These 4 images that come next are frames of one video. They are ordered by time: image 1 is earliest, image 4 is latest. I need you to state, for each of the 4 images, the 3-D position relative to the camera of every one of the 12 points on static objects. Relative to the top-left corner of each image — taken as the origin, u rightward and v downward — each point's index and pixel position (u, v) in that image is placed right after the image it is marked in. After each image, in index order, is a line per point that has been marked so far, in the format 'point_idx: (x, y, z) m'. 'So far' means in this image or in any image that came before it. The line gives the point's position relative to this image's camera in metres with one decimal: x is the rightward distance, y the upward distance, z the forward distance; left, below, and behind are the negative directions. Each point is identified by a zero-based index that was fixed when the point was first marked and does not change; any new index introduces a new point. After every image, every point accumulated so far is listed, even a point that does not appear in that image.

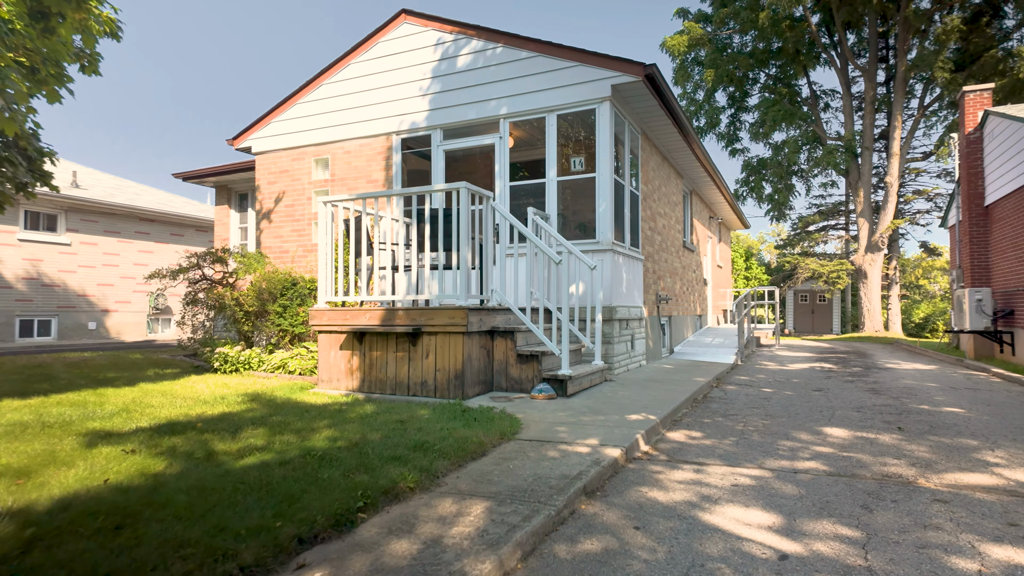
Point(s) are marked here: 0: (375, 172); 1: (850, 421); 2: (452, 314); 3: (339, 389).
0: (-1.9, +1.6, +8.4) m
1: (+2.7, -1.1, +4.8) m
2: (-0.5, -0.2, +5.2) m
3: (-1.7, -1.0, +5.9) m
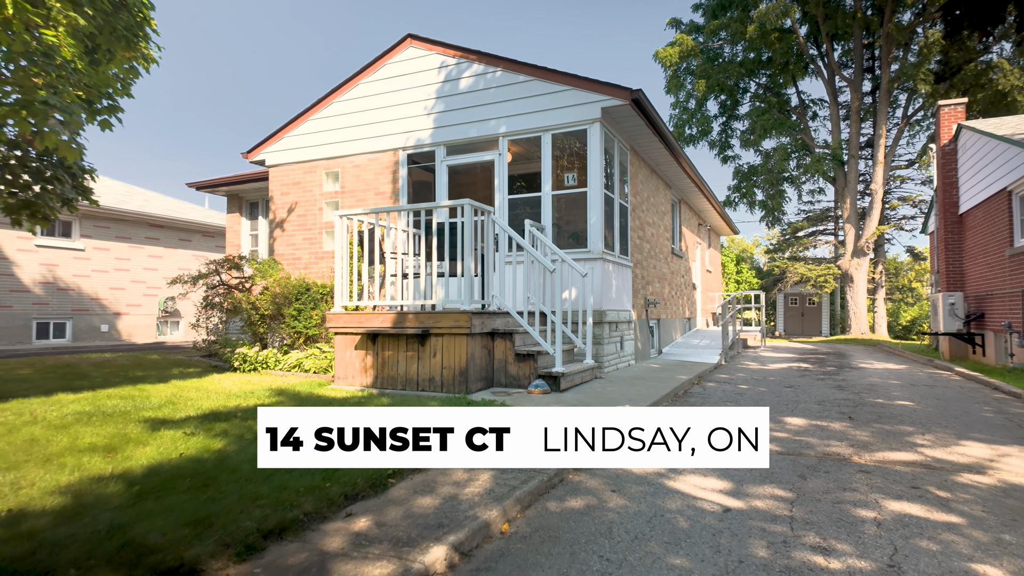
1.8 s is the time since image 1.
0: (-2.0, +1.5, +9.0) m
1: (+2.7, -1.1, +5.4) m
2: (-0.5, -0.3, +5.8) m
3: (-1.7, -1.0, +6.5) m
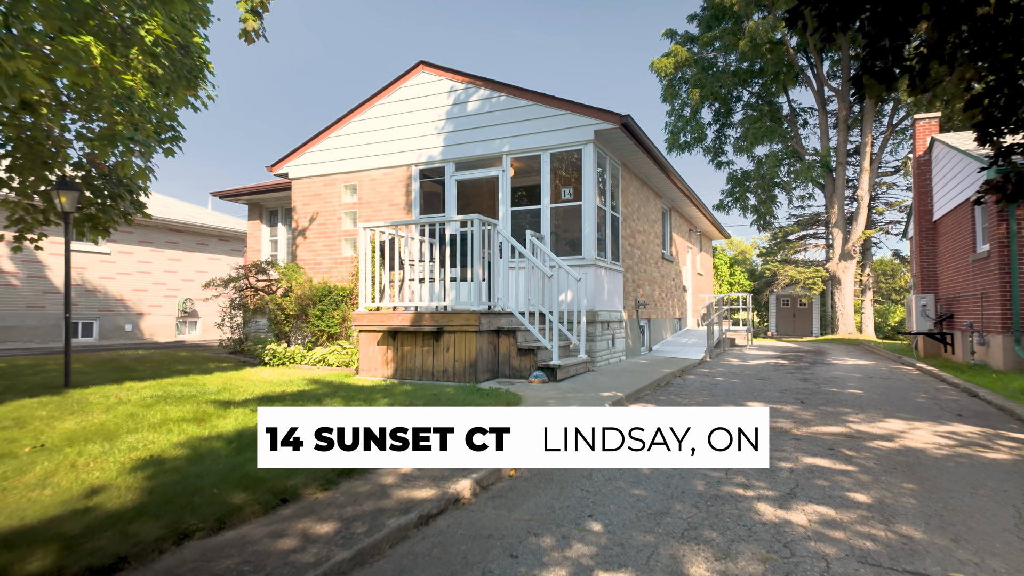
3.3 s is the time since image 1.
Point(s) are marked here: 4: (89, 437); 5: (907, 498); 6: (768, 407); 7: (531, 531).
0: (-1.9, +1.5, +9.9) m
1: (+2.8, -1.2, +6.3) m
2: (-0.5, -0.3, +6.7) m
3: (-1.7, -1.1, +7.4) m
4: (-2.8, -1.0, +3.9) m
5: (+2.1, -1.1, +3.1) m
6: (+2.5, -1.2, +5.8) m
7: (+0.1, -1.1, +2.7) m
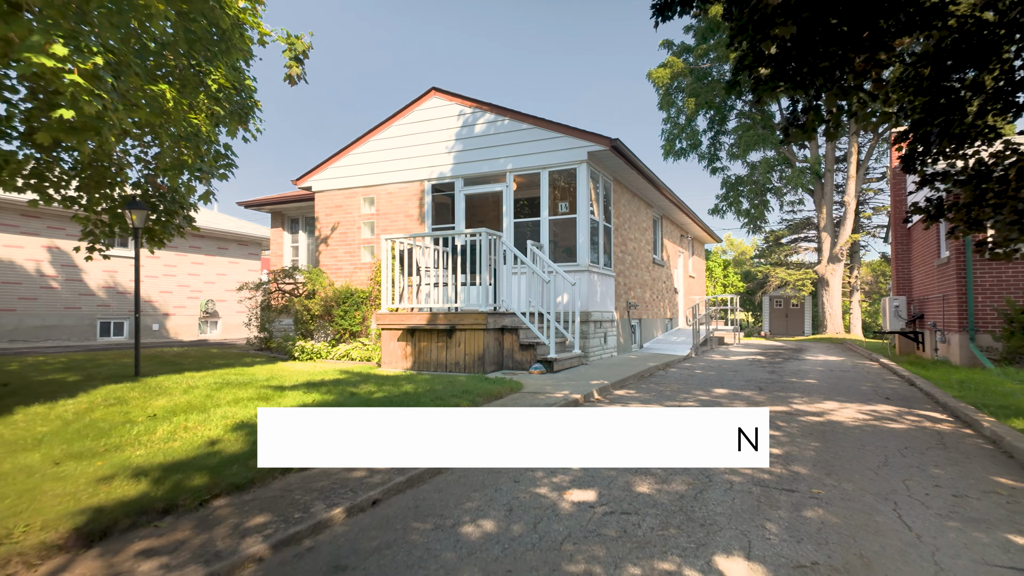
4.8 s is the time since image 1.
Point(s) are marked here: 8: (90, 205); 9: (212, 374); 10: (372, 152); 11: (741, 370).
0: (-1.9, +1.5, +11.0) m
1: (+2.8, -1.2, +7.4) m
2: (-0.5, -0.4, +7.8) m
3: (-1.6, -1.1, +8.4) m
4: (-2.8, -1.0, +5.0) m
5: (+2.1, -1.1, +4.2) m
6: (+2.5, -1.2, +6.8) m
7: (+0.1, -1.2, +3.8) m
8: (-5.4, +1.1, +7.7) m
9: (-3.6, -1.0, +7.1) m
10: (-2.7, +2.6, +11.4) m
11: (+3.5, -1.3, +9.2) m
